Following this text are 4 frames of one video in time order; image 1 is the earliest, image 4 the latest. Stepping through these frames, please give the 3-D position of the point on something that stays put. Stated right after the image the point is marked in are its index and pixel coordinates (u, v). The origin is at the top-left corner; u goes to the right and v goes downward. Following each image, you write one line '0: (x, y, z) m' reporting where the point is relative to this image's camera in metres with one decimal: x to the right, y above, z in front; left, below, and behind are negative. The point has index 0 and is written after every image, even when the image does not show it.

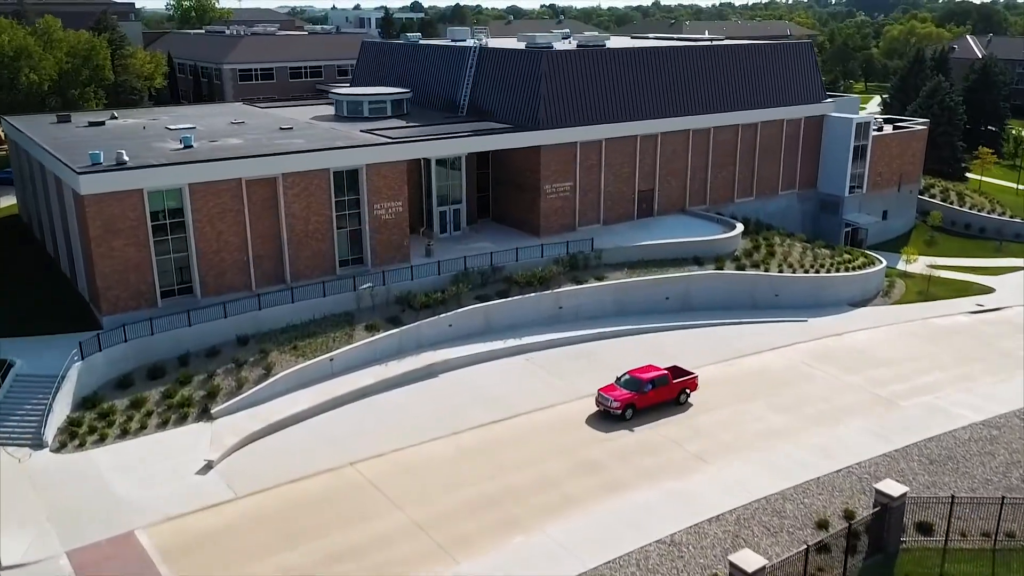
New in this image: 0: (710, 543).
0: (+4.4, -5.6, +19.0) m
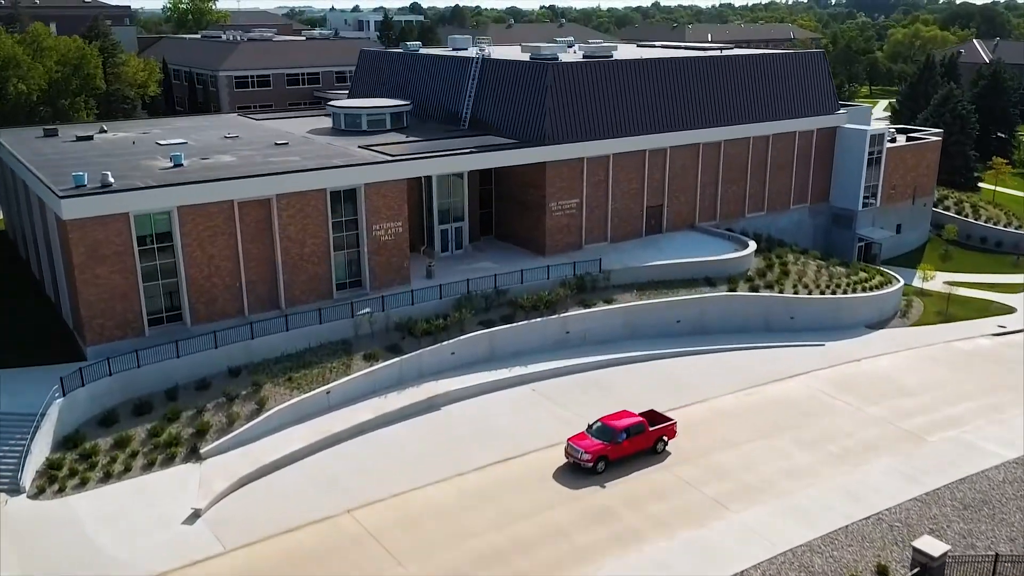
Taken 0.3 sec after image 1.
0: (+4.6, -6.5, +17.7) m
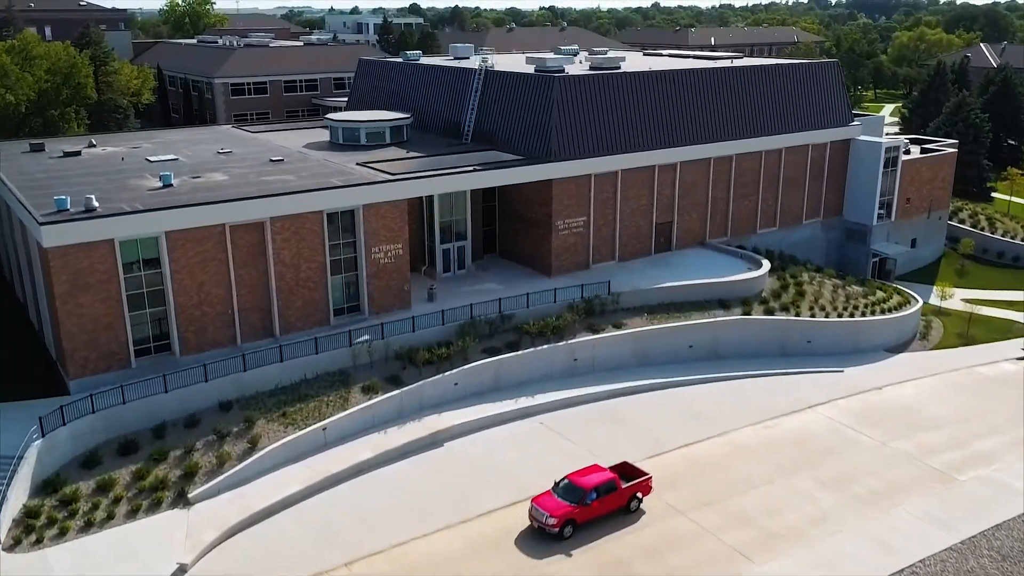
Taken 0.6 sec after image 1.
0: (+4.8, -7.3, +16.3) m
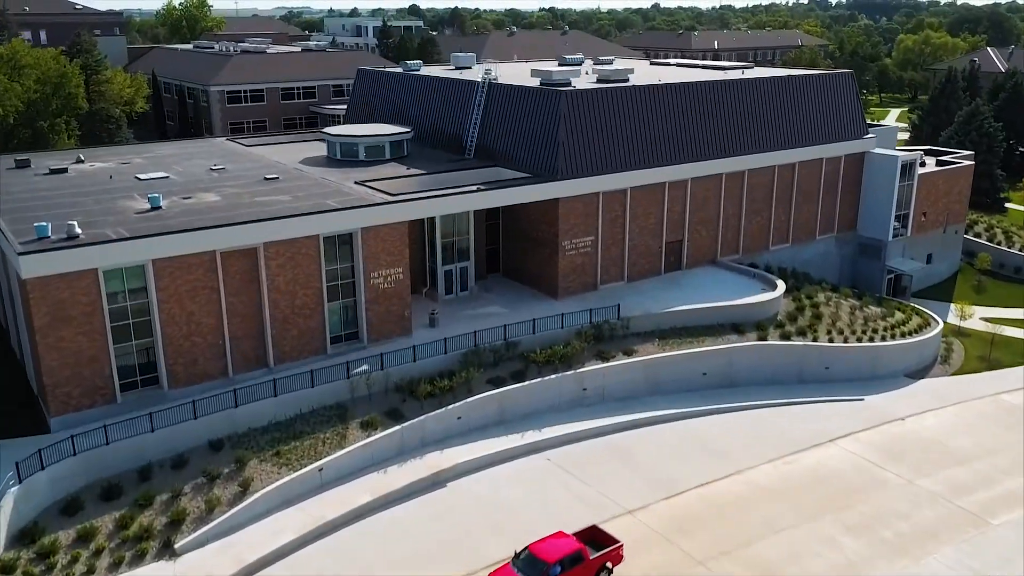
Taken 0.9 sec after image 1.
0: (+5.0, -8.2, +15.0) m
